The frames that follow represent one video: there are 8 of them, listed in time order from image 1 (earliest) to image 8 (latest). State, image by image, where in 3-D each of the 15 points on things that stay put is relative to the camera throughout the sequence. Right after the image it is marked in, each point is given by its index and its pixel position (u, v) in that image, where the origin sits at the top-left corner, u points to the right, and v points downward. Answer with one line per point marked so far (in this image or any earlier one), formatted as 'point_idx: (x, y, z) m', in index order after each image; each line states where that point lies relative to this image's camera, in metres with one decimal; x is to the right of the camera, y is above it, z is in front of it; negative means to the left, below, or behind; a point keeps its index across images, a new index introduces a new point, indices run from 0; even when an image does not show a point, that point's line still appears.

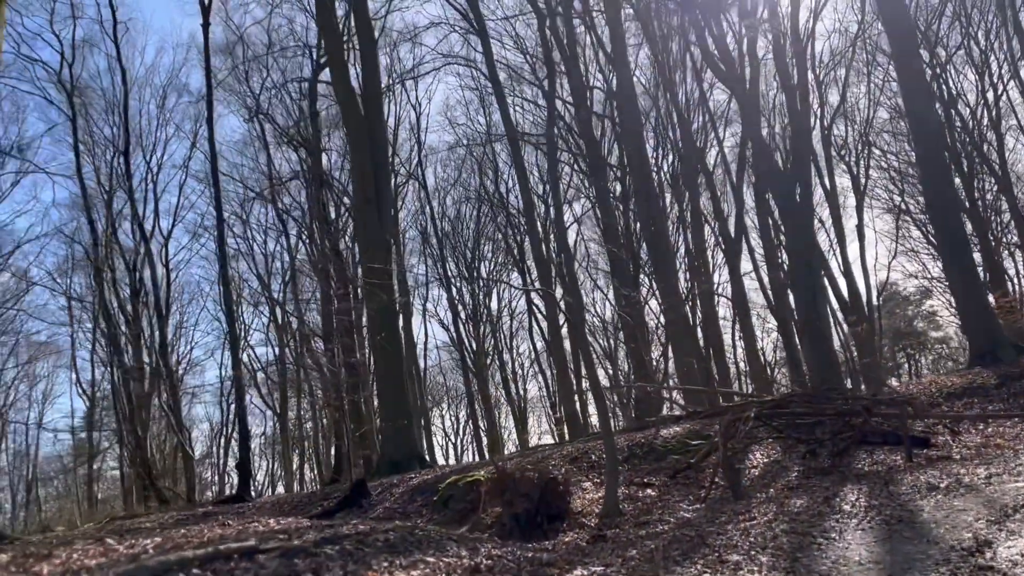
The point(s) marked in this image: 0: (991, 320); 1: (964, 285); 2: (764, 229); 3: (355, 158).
0: (+7.1, -0.6, +12.3) m
1: (+6.7, 0.0, +12.2) m
2: (+5.4, +1.3, +18.1) m
3: (-2.1, +1.7, +11.0) m
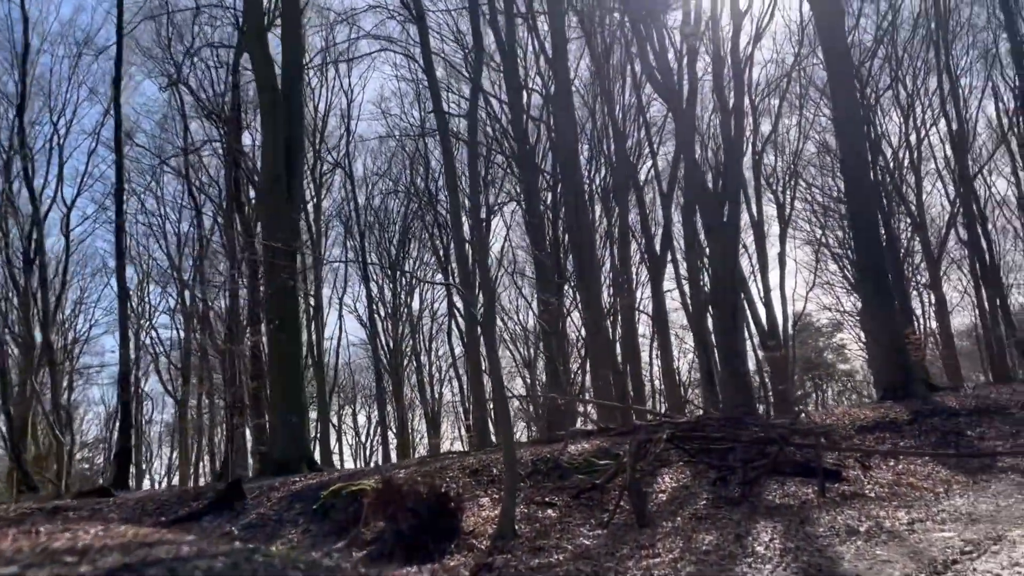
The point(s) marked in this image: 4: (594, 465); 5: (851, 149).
0: (+5.8, -1.1, +12.3) m
1: (+5.4, -0.5, +12.2) m
2: (+3.8, +0.9, +18.0) m
3: (-3.0, +1.9, +10.2) m
4: (+0.7, -1.6, +7.3) m
5: (+5.1, +2.1, +12.5) m
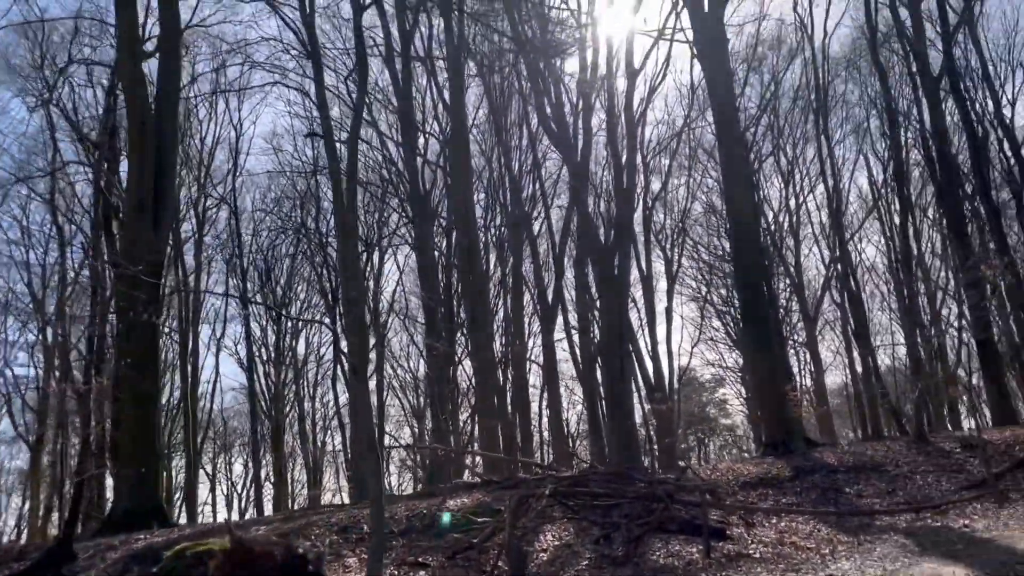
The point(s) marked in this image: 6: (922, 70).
0: (+4.1, -1.9, +12.5) m
1: (+3.8, -1.3, +12.3) m
2: (+1.5, -0.2, +17.9) m
3: (-4.3, +1.5, +9.4) m
4: (-0.3, -1.9, +6.9) m
5: (+3.5, +1.3, +12.8) m
6: (+9.7, +5.2, +19.8) m
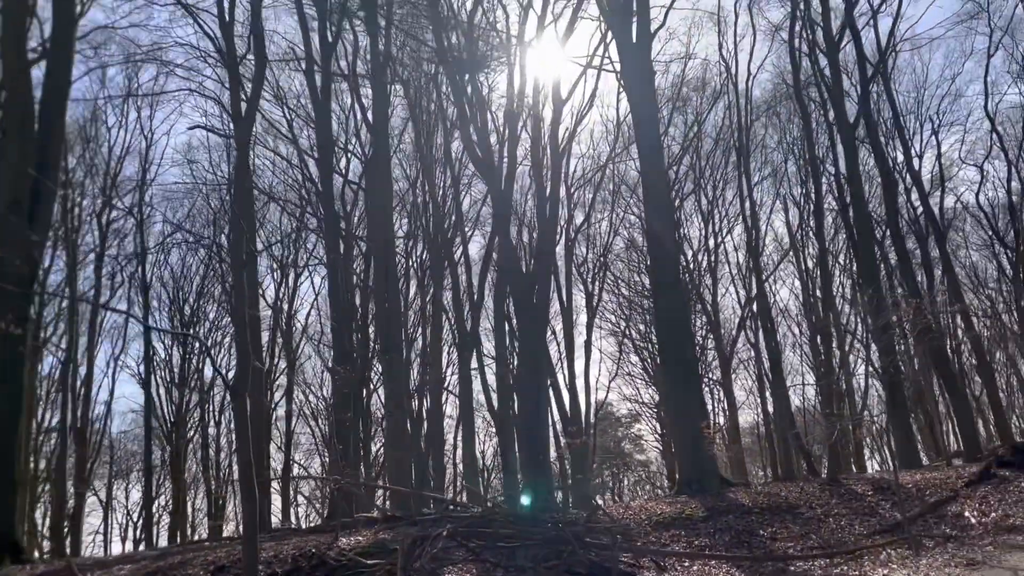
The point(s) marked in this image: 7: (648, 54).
0: (+2.8, -2.4, +12.3) m
1: (+2.5, -1.8, +12.1) m
2: (-0.3, -0.8, +17.5) m
3: (-5.1, +1.4, +8.6) m
4: (-1.1, -2.1, +6.3) m
5: (+2.2, +0.8, +12.6) m
6: (+8.0, +4.1, +20.4) m
7: (+2.1, +3.6, +13.1) m
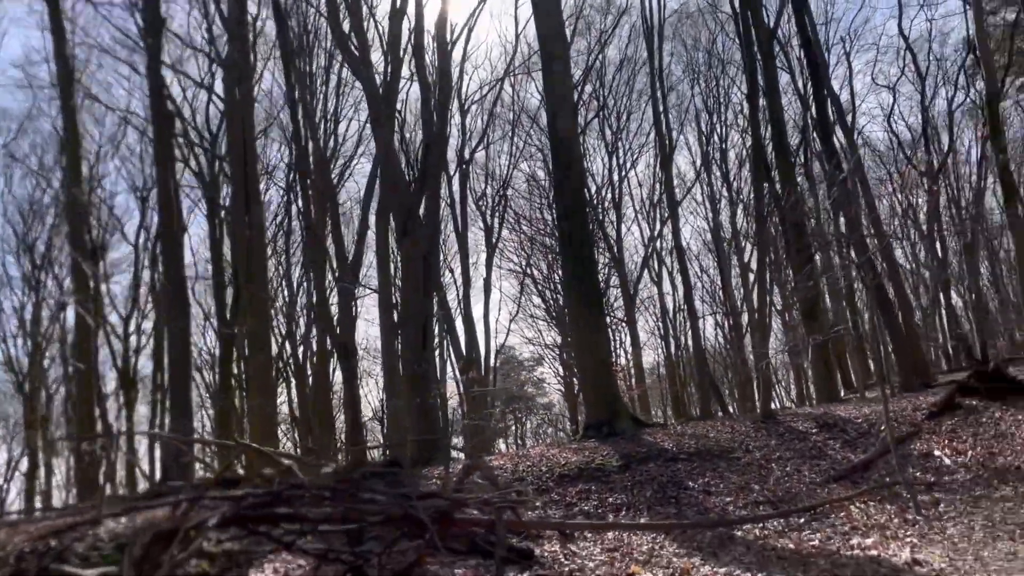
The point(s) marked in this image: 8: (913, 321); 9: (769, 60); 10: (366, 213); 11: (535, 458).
0: (+1.3, -1.3, +10.5) m
1: (+1.0, -0.7, +10.3) m
2: (-2.4, +0.6, +15.3) m
3: (-6.2, +2.2, +5.7) m
4: (-1.9, -1.3, +4.1) m
5: (+0.6, +1.9, +10.6) m
6: (+5.4, +5.8, +18.7) m
7: (+0.5, +4.8, +10.8) m
8: (+8.8, -0.7, +18.5) m
9: (+5.7, +5.0, +18.5) m
10: (-3.3, +1.7, +18.7) m
11: (+0.2, -1.7, +8.4) m
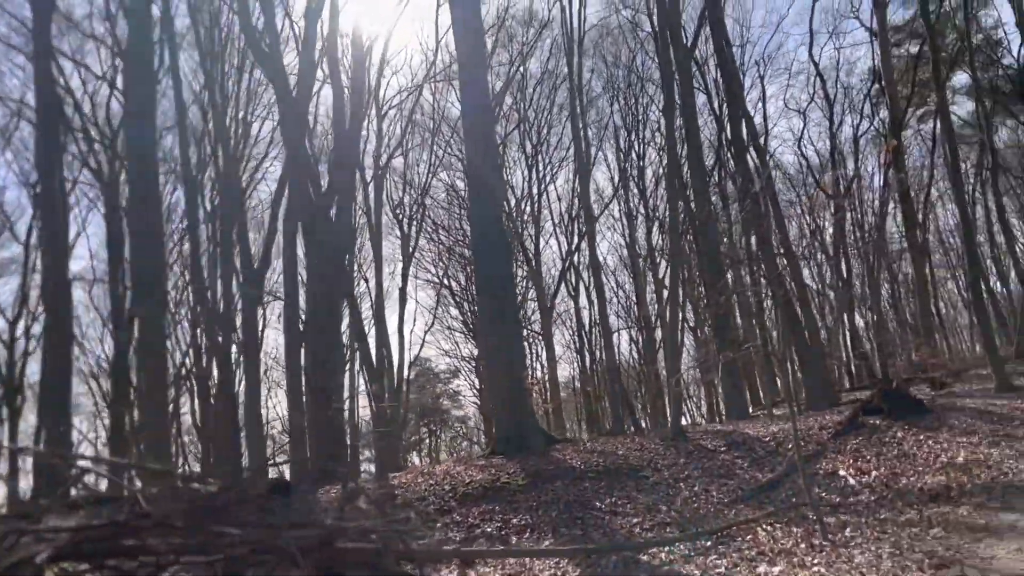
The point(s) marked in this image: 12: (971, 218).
0: (+0.1, -1.5, +10.2) m
1: (-0.1, -0.9, +10.0) m
2: (-3.9, +0.5, +14.7) m
3: (-6.8, +2.3, +4.8) m
4: (-2.4, -1.3, +3.6) m
5: (-0.4, +1.8, +10.3) m
6: (+3.7, +5.5, +18.9) m
7: (-0.6, +4.7, +10.6) m
8: (+6.9, -1.2, +19.0) m
9: (+3.9, +4.7, +18.7) m
10: (-5.1, +1.6, +18.0) m
11: (-0.7, -1.8, +8.1) m
12: (+10.5, +1.6, +19.2) m
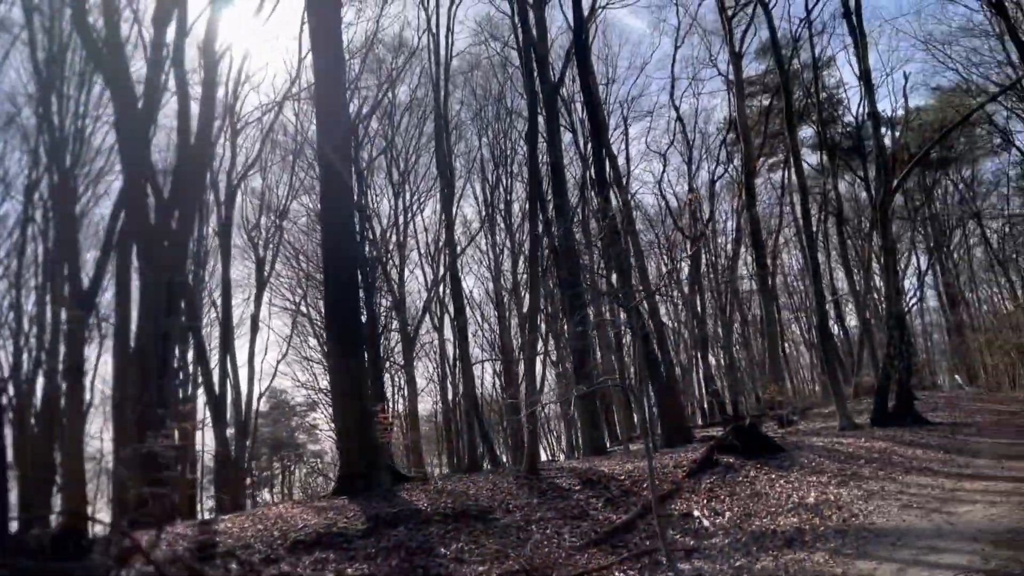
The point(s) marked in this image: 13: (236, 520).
0: (-1.6, -1.8, +9.6) m
1: (-1.8, -1.2, +9.3) m
2: (-6.3, +0.1, +13.4) m
3: (-7.5, +2.4, +3.3) m
4: (-3.1, -1.3, +2.6) m
5: (-2.1, +1.5, +9.8) m
6: (+0.7, +4.7, +19.0) m
7: (-2.2, +4.3, +10.1) m
8: (+3.7, -2.0, +19.3) m
9: (+0.9, +3.9, +18.8) m
10: (-7.9, +1.1, +16.5) m
11: (-2.1, -2.0, +7.3) m
12: (+7.3, +0.6, +20.2) m
13: (-2.5, -2.1, +7.6) m
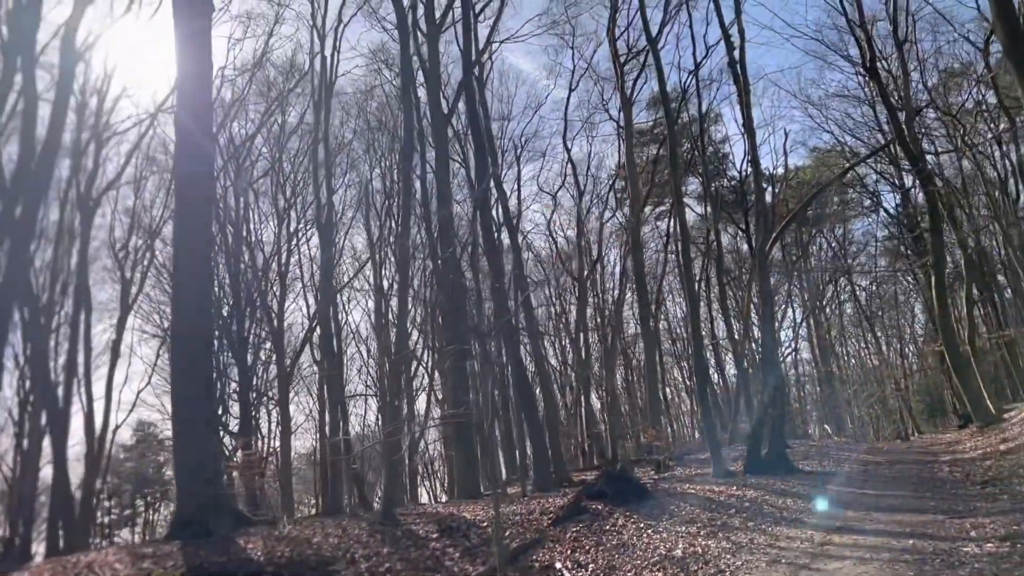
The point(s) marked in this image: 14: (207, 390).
0: (-3.1, -2.0, +8.7) m
1: (-3.2, -1.4, +8.4) m
2: (-8.1, -0.1, +12.0) m
3: (-7.9, +2.7, +2.0) m
4: (-3.6, -1.2, +1.6) m
5: (-3.4, +1.2, +9.0) m
6: (-1.7, +3.9, +18.7) m
7: (-3.5, +4.1, +9.4) m
8: (+0.9, -2.9, +19.0) m
9: (-1.5, +3.1, +18.4) m
10: (-10.1, +0.9, +14.9) m
11: (-3.3, -2.1, +6.4) m
12: (+4.5, -0.5, +20.4) m
13: (-3.7, -2.2, +6.6) m
14: (-3.2, -1.0, +8.6) m
